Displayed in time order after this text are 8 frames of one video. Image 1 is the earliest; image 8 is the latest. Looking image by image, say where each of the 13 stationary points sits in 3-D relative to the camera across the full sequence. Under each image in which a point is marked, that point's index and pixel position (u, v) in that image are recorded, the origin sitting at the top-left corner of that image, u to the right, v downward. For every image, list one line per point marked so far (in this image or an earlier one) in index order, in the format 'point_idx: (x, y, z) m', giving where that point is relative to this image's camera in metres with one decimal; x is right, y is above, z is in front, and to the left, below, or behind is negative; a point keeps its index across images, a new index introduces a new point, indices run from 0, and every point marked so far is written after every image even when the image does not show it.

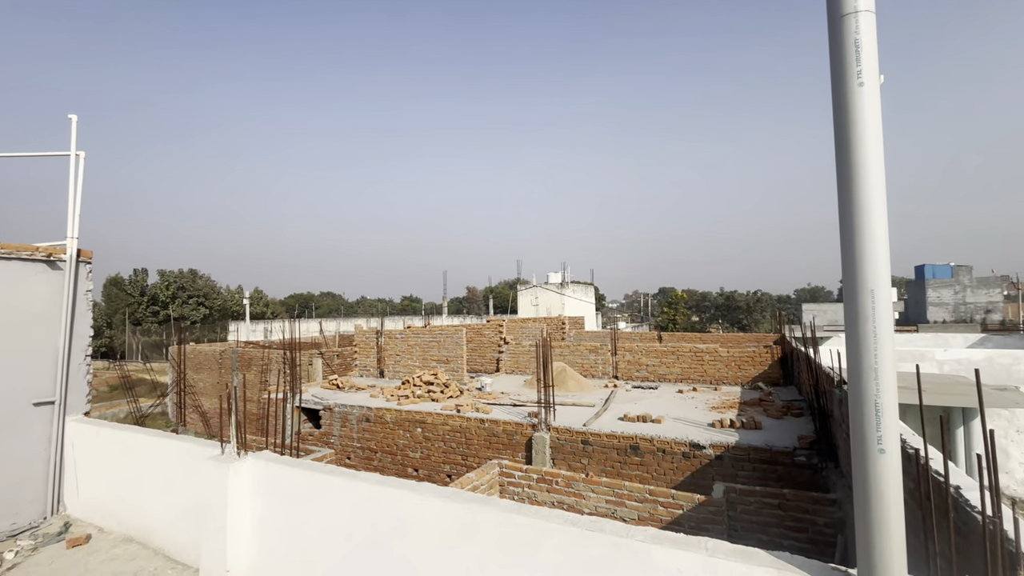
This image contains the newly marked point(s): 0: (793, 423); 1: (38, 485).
0: (+4.5, -2.2, +7.6) m
1: (-4.3, -1.8, +4.2) m
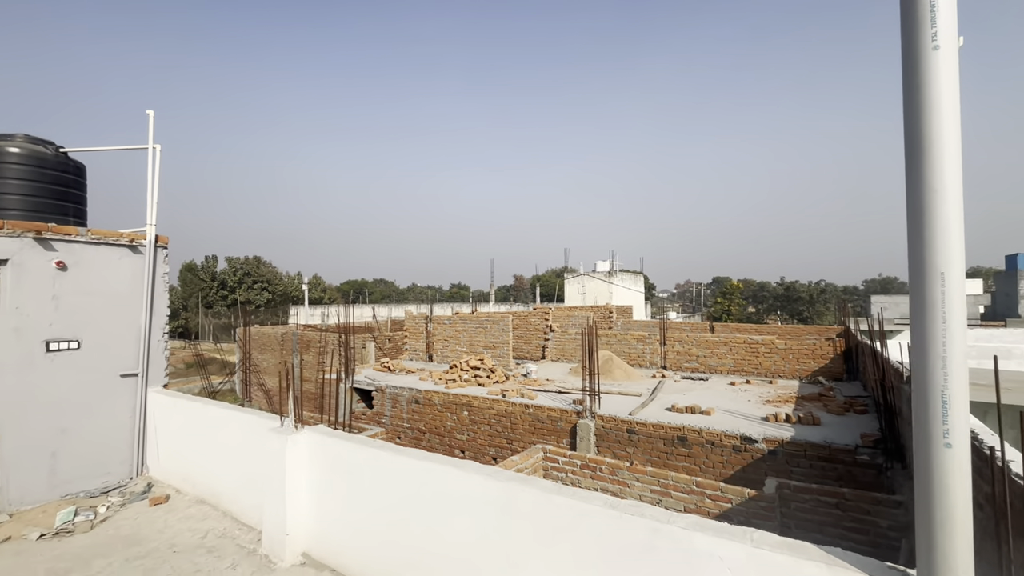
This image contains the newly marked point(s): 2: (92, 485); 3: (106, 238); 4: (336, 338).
0: (+5.2, -2.0, +7.2) m
1: (-3.9, -1.6, +4.7) m
2: (-4.0, -1.9, +4.5) m
3: (-3.9, +0.5, +4.5) m
4: (-5.9, -1.6, +15.6) m
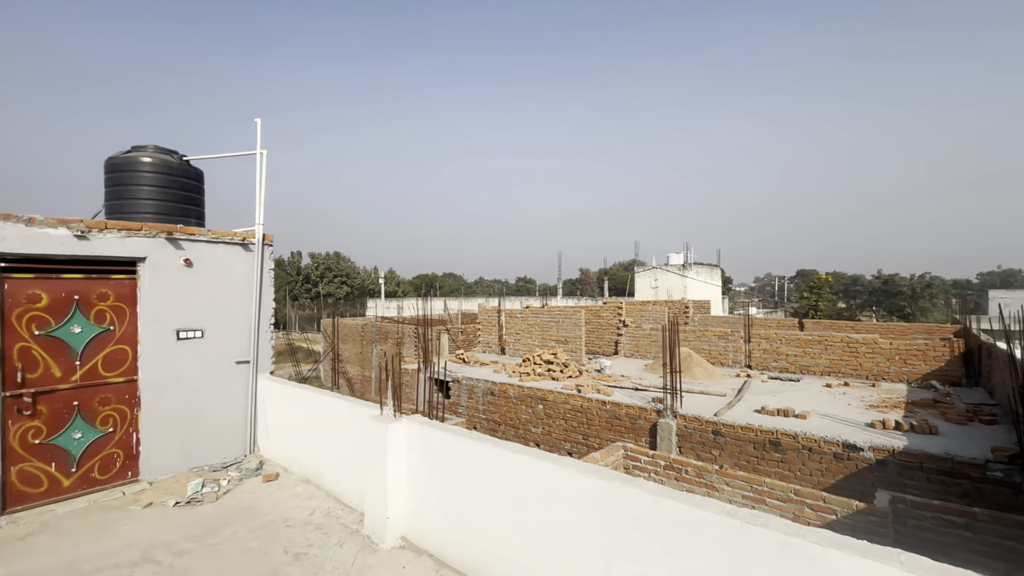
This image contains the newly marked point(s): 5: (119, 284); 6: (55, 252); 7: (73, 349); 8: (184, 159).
0: (+6.3, -1.9, +6.4) m
1: (-3.0, -1.5, +5.2) m
2: (-3.1, -1.8, +4.9) m
3: (-3.1, +0.5, +5.0) m
4: (-3.5, -1.4, +16.2) m
5: (-3.7, 0.0, +4.5) m
6: (-3.9, +0.3, +4.1) m
7: (-3.9, -0.5, +4.2) m
8: (-4.0, +1.6, +5.8) m
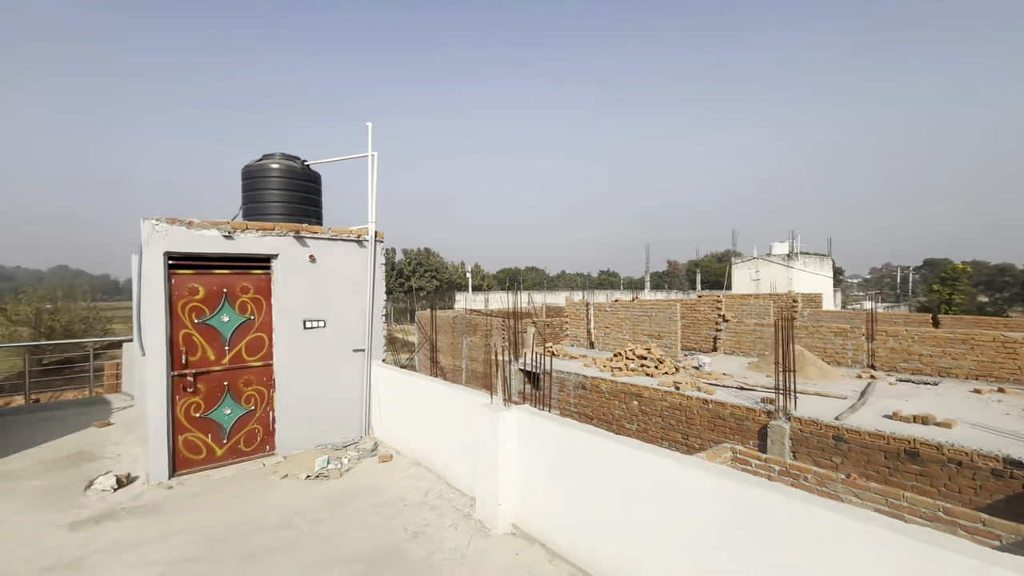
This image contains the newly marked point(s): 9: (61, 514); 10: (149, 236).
0: (+7.6, -1.8, +5.1) m
1: (-1.8, -1.5, +5.6) m
2: (-2.0, -1.7, +5.4) m
3: (-2.0, +0.6, +5.4) m
4: (-0.4, -1.2, +16.6) m
5: (-2.7, +0.1, +5.0) m
6: (-3.0, +0.4, +4.6) m
7: (-2.9, -0.5, +4.8) m
8: (-2.8, +1.7, +6.4) m
9: (-3.7, -1.9, +3.9) m
10: (-3.3, +0.5, +4.4) m
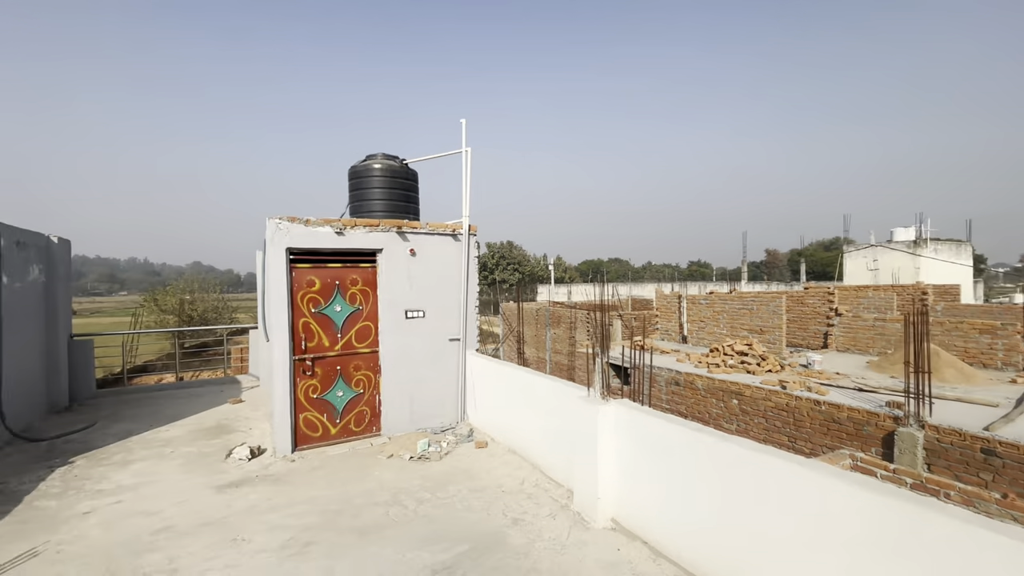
0: (+8.5, -1.7, +3.8) m
1: (-0.7, -1.4, +5.8) m
2: (-0.9, -1.6, +5.7) m
3: (-0.9, +0.7, +5.6) m
4: (+2.6, -0.9, +16.4) m
5: (-1.7, +0.2, +5.3) m
6: (-2.0, +0.4, +5.0) m
7: (-2.0, -0.4, +5.2) m
8: (-1.5, +1.8, +6.7) m
9: (-2.9, -1.8, +4.5) m
10: (-2.4, +0.6, +4.8) m
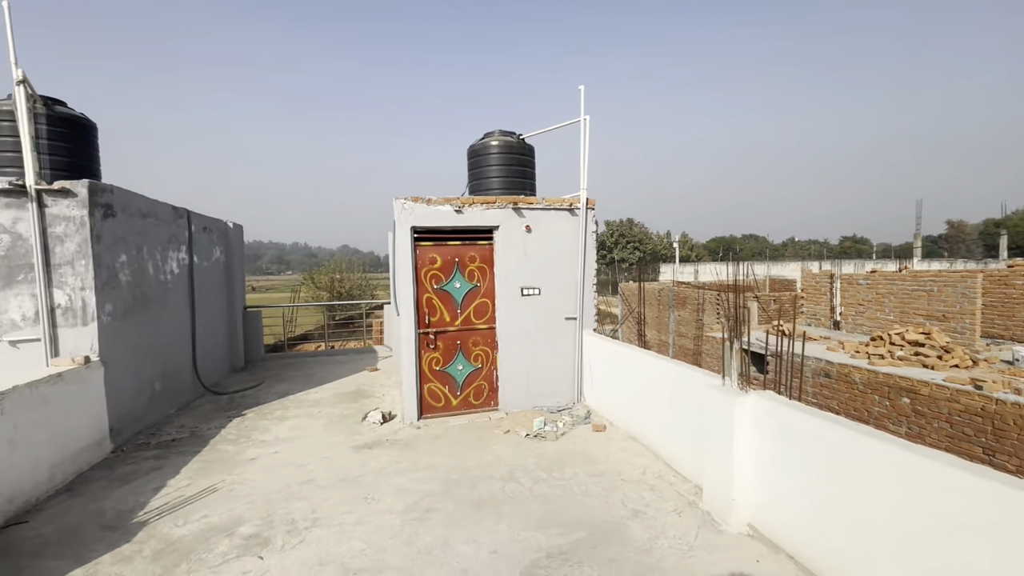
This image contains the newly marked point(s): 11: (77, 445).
0: (+9.1, -1.6, +1.4) m
1: (+0.7, -1.1, +5.7) m
2: (+0.4, -1.4, +5.6) m
3: (+0.5, +1.0, +5.4) m
4: (+6.5, -0.2, +15.1) m
5: (-0.3, +0.5, +5.4) m
6: (-0.8, +0.7, +5.2) m
7: (-0.6, -0.1, +5.3) m
8: (+0.1, +2.1, +6.6) m
9: (-1.7, -1.6, +4.9) m
10: (-1.2, +0.8, +5.1) m
11: (-3.8, -1.4, +4.1) m
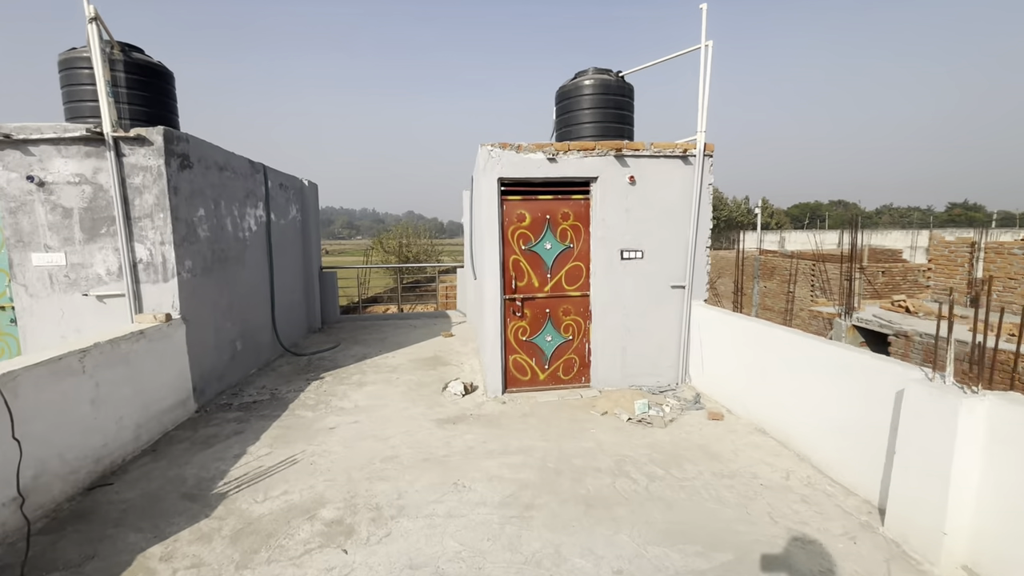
0: (+9.5, -1.7, -0.3) m
1: (+1.7, -0.7, +4.9) m
2: (+1.4, -1.0, +4.9) m
3: (+1.5, +1.3, +4.6) m
4: (+8.6, +0.6, +13.4) m
5: (+0.6, +0.8, +4.7) m
6: (+0.2, +1.1, +4.5) m
7: (+0.3, +0.3, +4.7) m
8: (+1.3, +2.5, +5.7) m
9: (-0.8, -1.2, +4.5) m
10: (-0.2, +1.2, +4.4) m
11: (-3.0, -1.0, +4.0) m
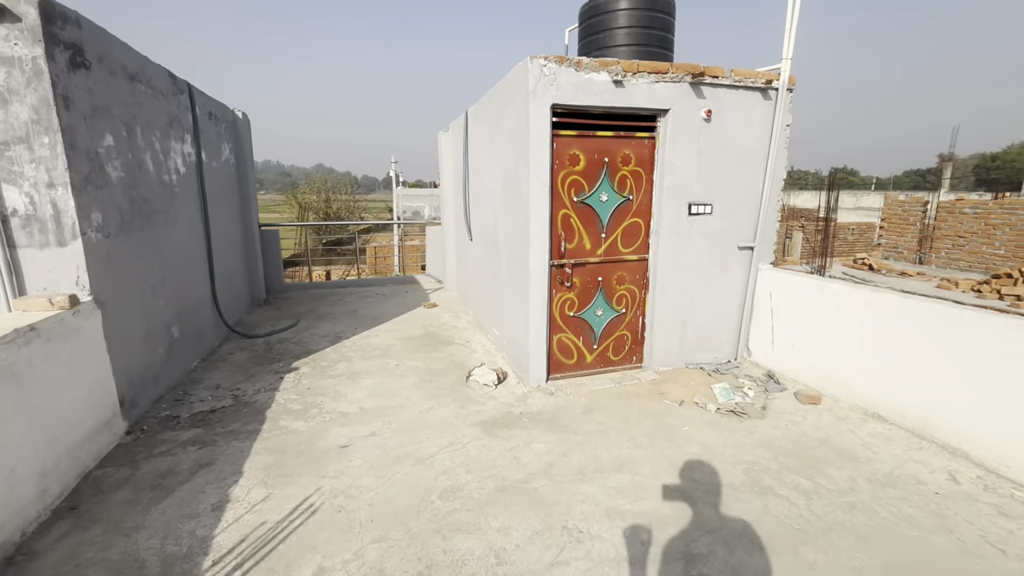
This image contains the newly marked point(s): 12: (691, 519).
0: (+10.6, -1.6, +0.6) m
1: (+2.0, -0.4, +4.3) m
2: (+1.8, -0.6, +4.2) m
3: (+1.9, +1.6, +3.7) m
4: (+7.4, +1.9, +13.7) m
5: (+1.0, +1.1, +3.7) m
6: (+0.6, +1.4, +3.5) m
7: (+0.7, +0.6, +3.8) m
8: (+1.5, +2.9, +4.7) m
9: (-0.4, -0.9, +3.5) m
10: (+0.2, +1.5, +3.3) m
11: (-2.4, -0.8, +2.6) m
12: (+0.9, -1.1, +2.3) m
